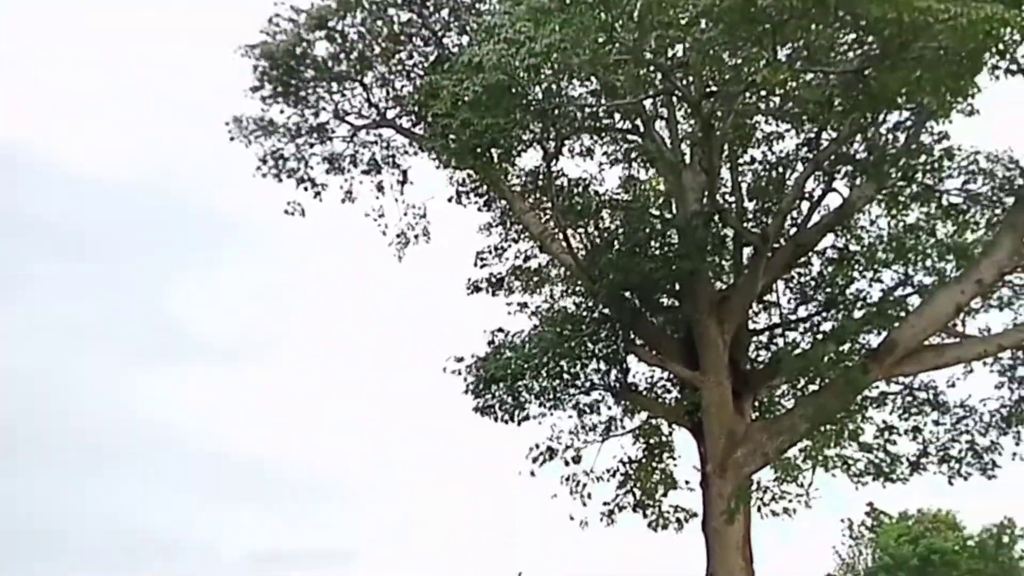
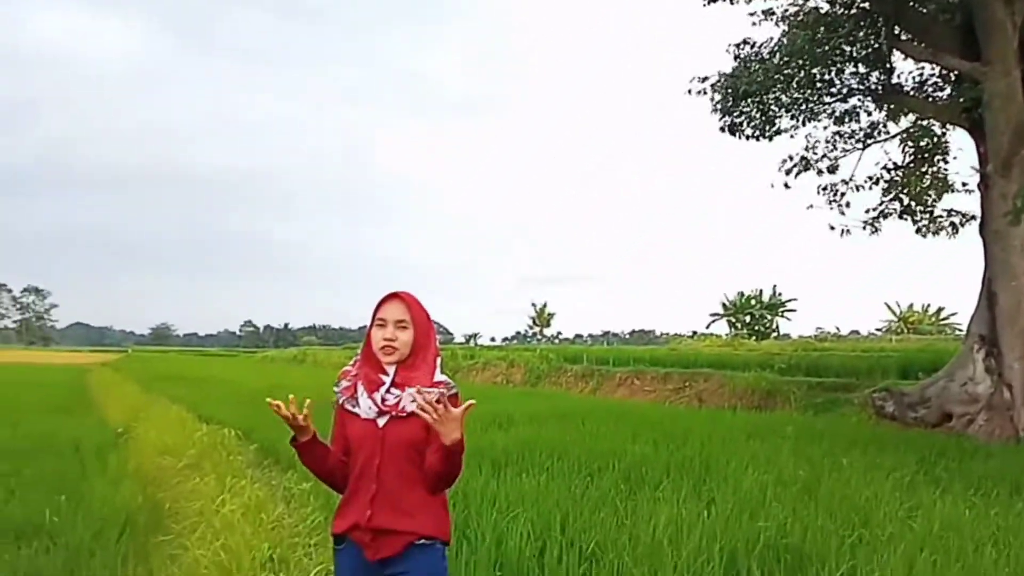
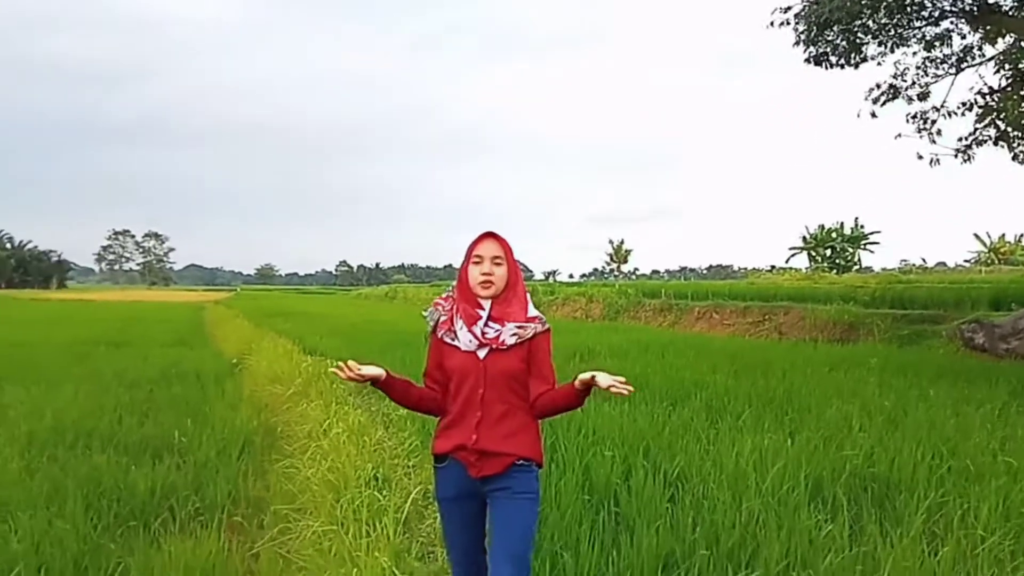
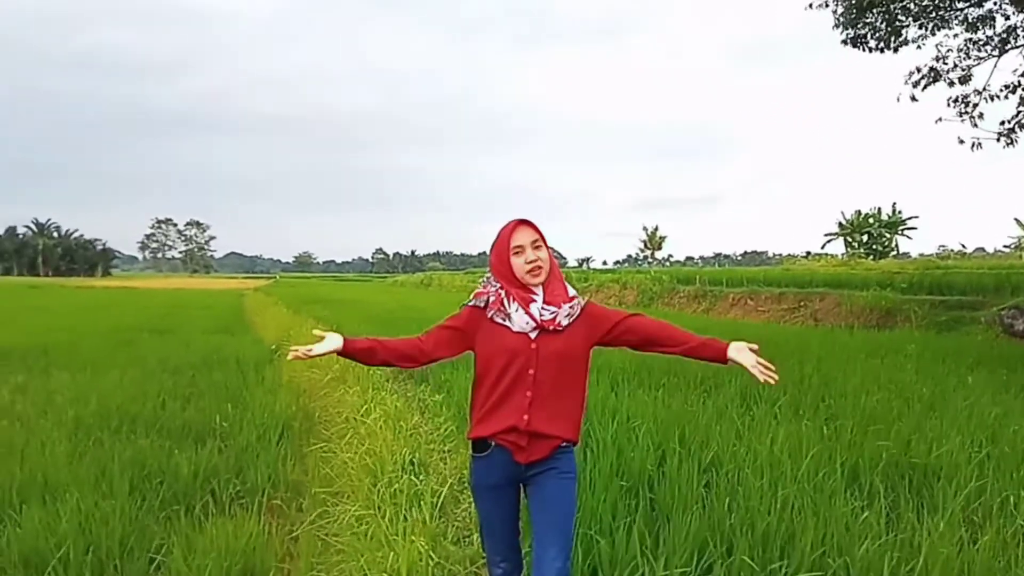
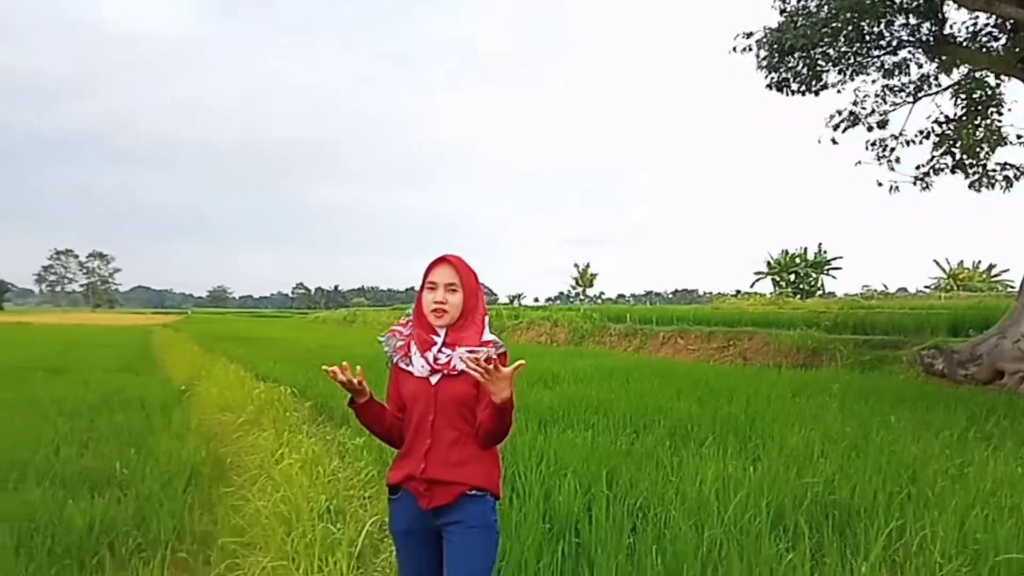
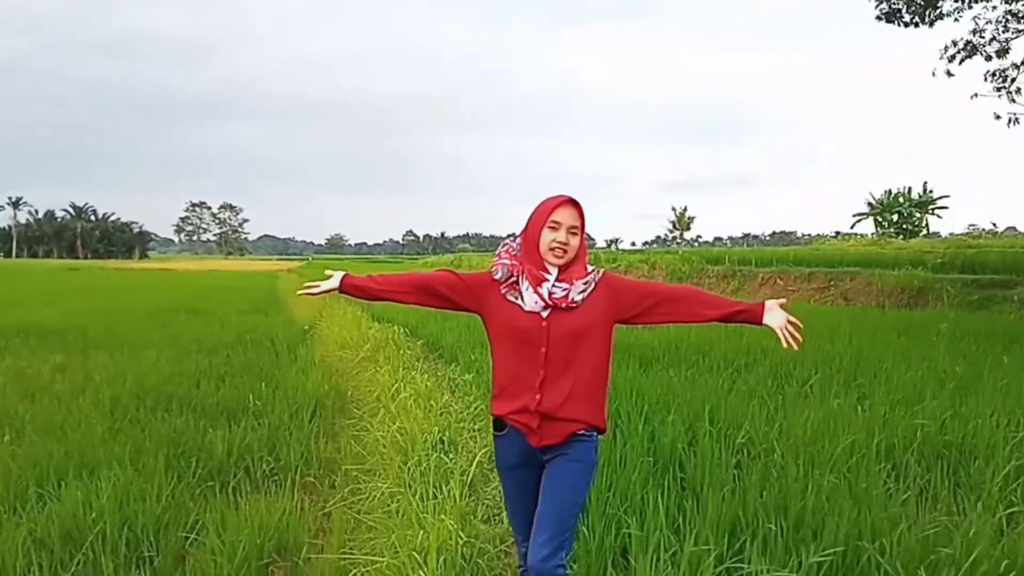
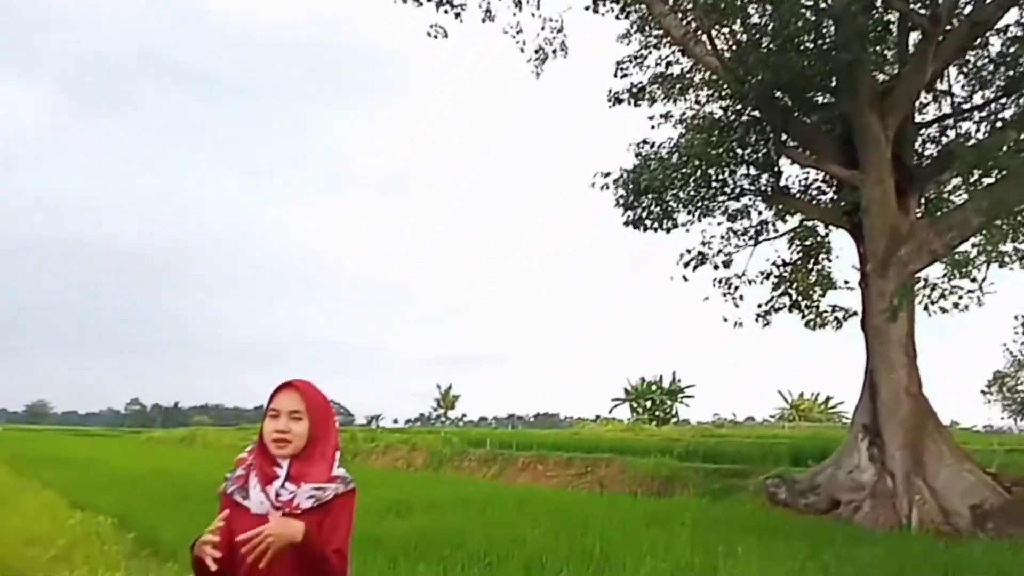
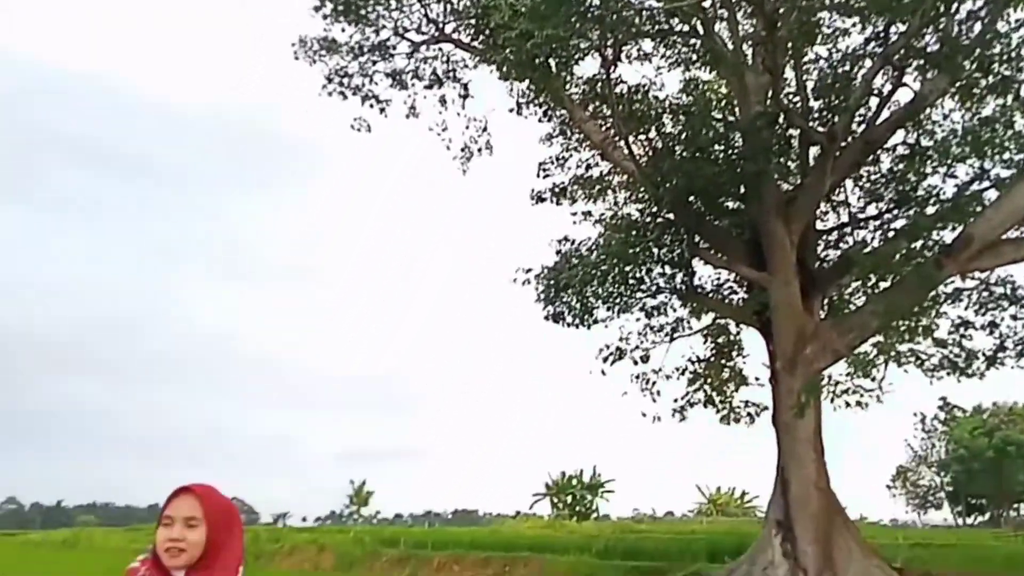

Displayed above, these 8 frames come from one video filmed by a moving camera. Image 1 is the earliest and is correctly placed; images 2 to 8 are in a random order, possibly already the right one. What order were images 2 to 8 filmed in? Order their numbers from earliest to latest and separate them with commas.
8, 7, 2, 5, 3, 4, 6
